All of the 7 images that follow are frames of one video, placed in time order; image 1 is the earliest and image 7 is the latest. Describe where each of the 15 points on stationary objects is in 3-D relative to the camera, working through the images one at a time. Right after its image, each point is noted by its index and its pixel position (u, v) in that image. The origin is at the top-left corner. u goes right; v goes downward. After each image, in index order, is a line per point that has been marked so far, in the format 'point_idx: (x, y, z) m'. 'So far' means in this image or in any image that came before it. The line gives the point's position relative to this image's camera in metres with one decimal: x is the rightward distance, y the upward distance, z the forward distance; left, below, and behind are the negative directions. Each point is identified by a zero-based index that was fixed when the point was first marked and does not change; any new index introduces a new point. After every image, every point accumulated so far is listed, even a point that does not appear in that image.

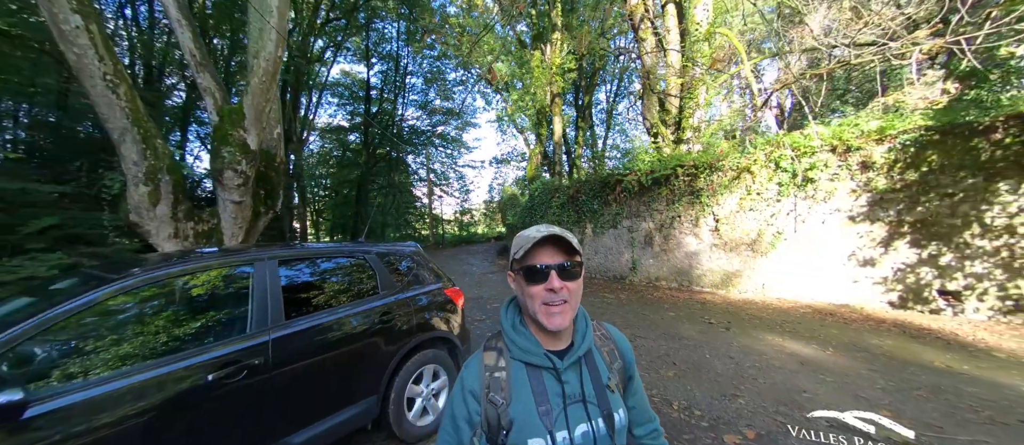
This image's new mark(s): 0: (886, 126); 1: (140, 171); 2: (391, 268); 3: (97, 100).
0: (+6.2, +1.6, +5.7) m
1: (-5.9, +0.8, +5.4) m
2: (-1.0, -0.4, +2.9) m
3: (-6.1, +1.8, +5.1) m
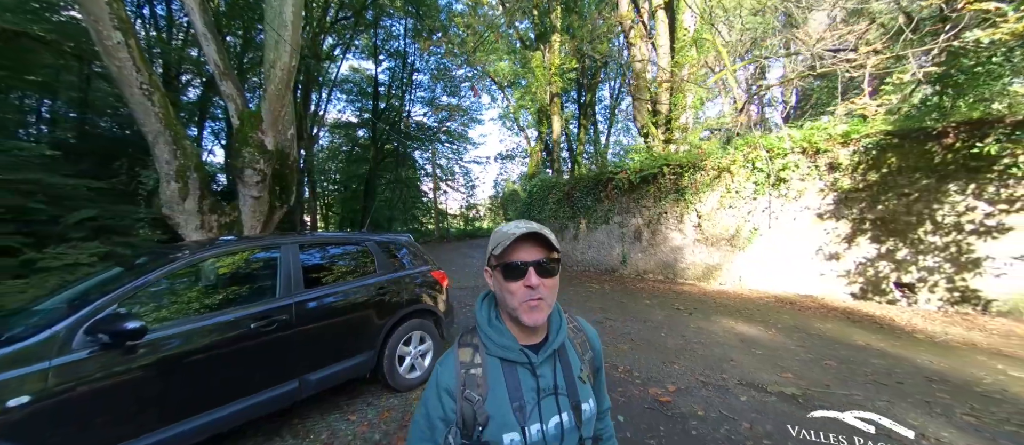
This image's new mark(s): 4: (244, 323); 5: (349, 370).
0: (+6.0, +1.6, +6.1) m
1: (-6.1, +0.9, +6.1) m
2: (-1.2, -0.3, +3.5) m
3: (-6.3, +1.9, +5.8) m
4: (-1.8, -0.7, +2.2) m
5: (-1.3, -1.2, +2.8) m
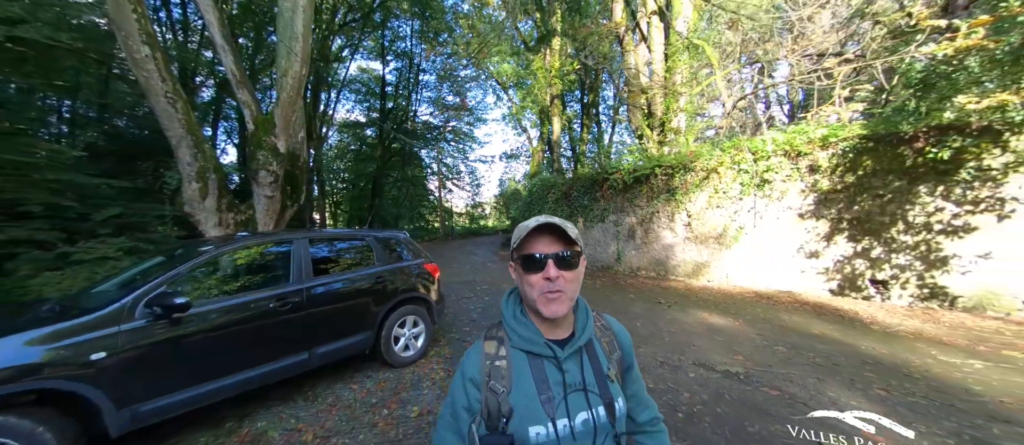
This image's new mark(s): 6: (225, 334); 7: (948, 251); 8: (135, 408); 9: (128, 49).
0: (+5.9, +1.6, +6.4) m
1: (-6.2, +1.0, +6.6) m
2: (-1.4, -0.3, +3.9) m
3: (-6.4, +2.0, +6.3) m
4: (-2.0, -0.6, +2.7) m
5: (-1.5, -1.2, +3.2) m
6: (-2.1, -0.8, +2.4) m
7: (+7.0, -0.5, +5.5) m
8: (-2.3, -1.1, +2.1) m
9: (-6.5, +2.9, +5.8) m
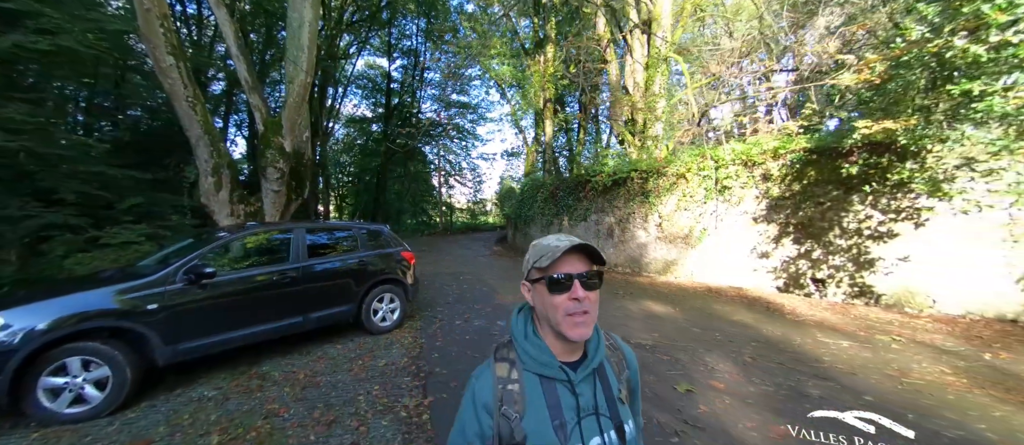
0: (+5.5, +1.6, +7.1) m
1: (-6.6, +1.2, +7.4) m
2: (-1.9, -0.2, +4.7) m
3: (-6.8, +2.2, +7.1) m
4: (-2.5, -0.6, +3.5) m
5: (-2.0, -1.1, +4.0) m
6: (-2.6, -0.7, +3.2) m
7: (+6.5, -0.6, +6.2) m
8: (-2.8, -1.0, +2.9) m
9: (-6.9, +3.1, +6.6) m
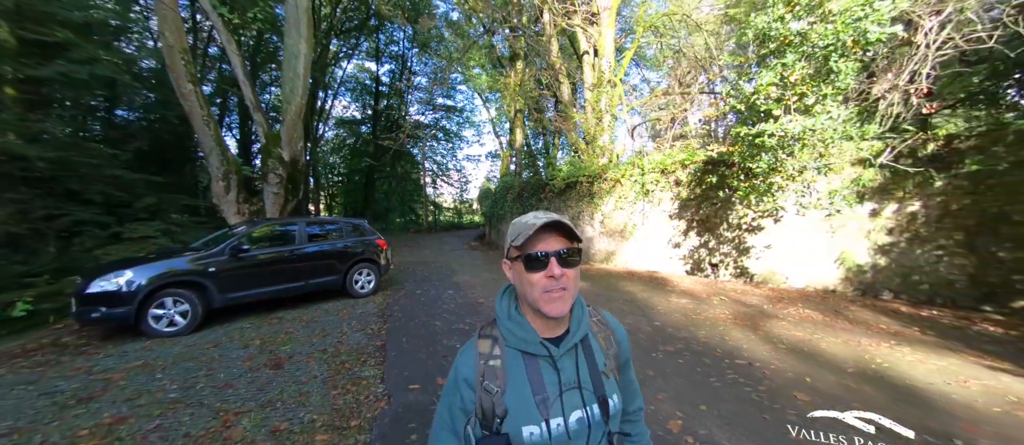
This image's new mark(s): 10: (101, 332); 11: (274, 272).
0: (+4.5, +1.7, +8.9) m
1: (-7.6, +1.3, +8.9) m
2: (-2.8, -0.1, +6.3) m
3: (-7.9, +2.3, +8.6) m
4: (-3.4, -0.5, +5.1) m
5: (-3.0, -1.0, +5.6) m
6: (-3.6, -0.6, +4.8) m
7: (+5.5, -0.5, +8.0) m
8: (-3.7, -1.0, +4.5) m
9: (-7.9, +3.2, +8.1) m
10: (-5.0, -1.3, +4.2) m
11: (-3.4, -0.7, +5.0) m
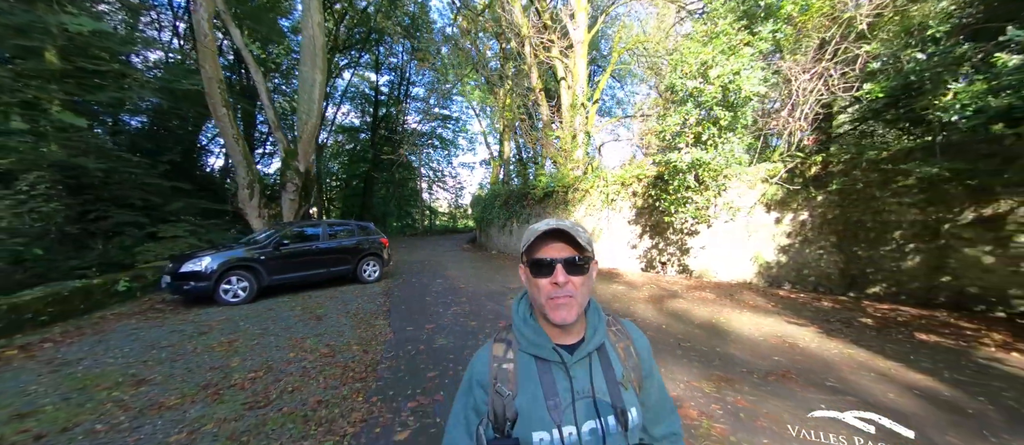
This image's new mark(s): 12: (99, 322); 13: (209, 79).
0: (+3.9, +1.5, +10.5) m
1: (-8.2, +1.3, +10.5) m
2: (-3.4, -0.2, +7.9) m
3: (-8.4, +2.3, +10.2) m
4: (-4.0, -0.5, +6.6) m
5: (-3.5, -1.0, +7.2) m
6: (-4.1, -0.7, +6.3) m
7: (+4.9, -0.6, +9.6) m
8: (-4.3, -1.0, +6.1) m
9: (-8.4, +3.2, +9.7) m
10: (-5.5, -1.3, +5.8) m
11: (-3.9, -0.7, +6.6) m
12: (-5.7, -1.4, +4.8) m
13: (-8.3, +3.9, +9.4) m
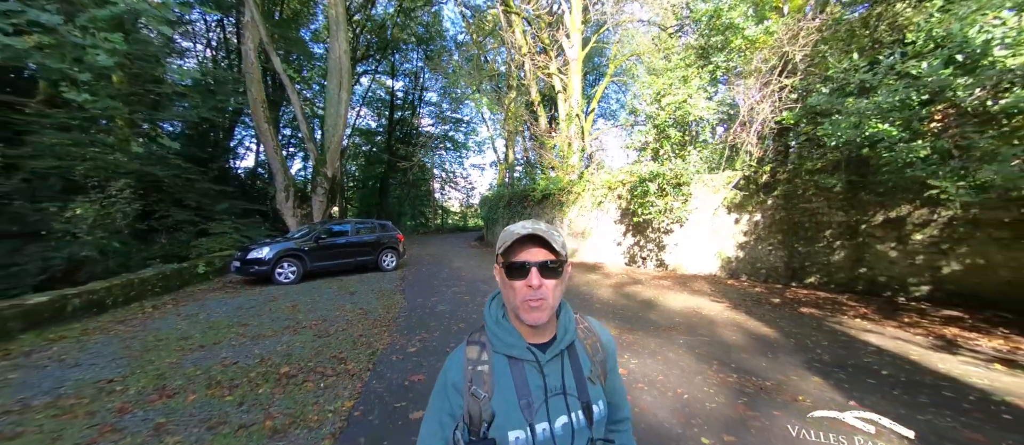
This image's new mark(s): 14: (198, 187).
0: (+3.9, +1.5, +11.9) m
1: (-8.2, +1.3, +12.3) m
2: (-3.5, -0.1, +9.5) m
3: (-8.5, +2.3, +12.0) m
4: (-4.2, -0.5, +8.3) m
5: (-3.7, -1.0, +8.8) m
6: (-4.3, -0.6, +8.0) m
7: (+4.8, -0.6, +10.9) m
8: (-4.5, -0.9, +7.7) m
9: (-8.5, +3.2, +11.5) m
10: (-5.7, -1.3, +7.5) m
11: (-4.2, -0.7, +8.2) m
12: (-6.0, -1.3, +6.5) m
13: (-8.4, +4.0, +11.2) m
14: (-11.0, +1.2, +12.2) m
